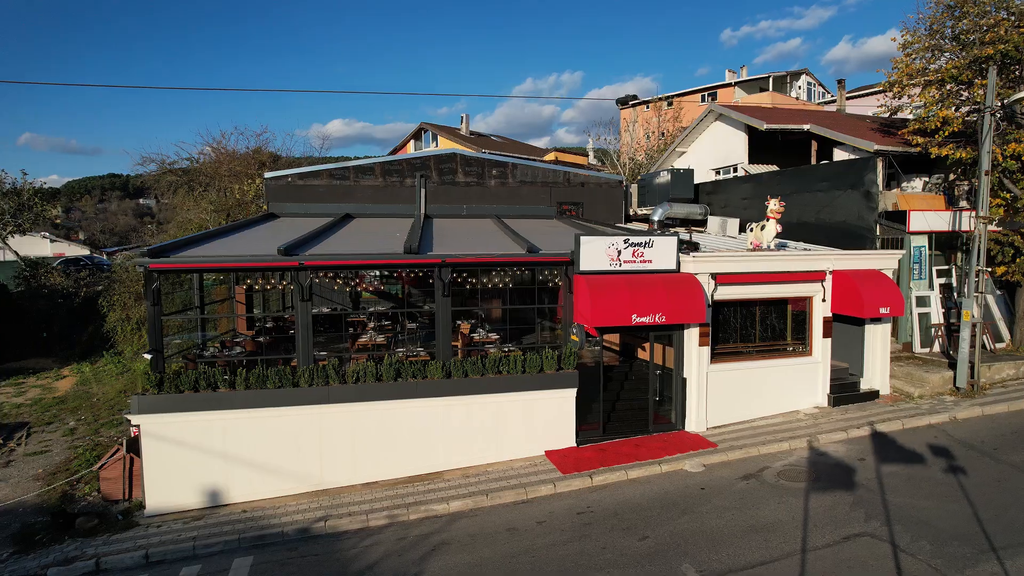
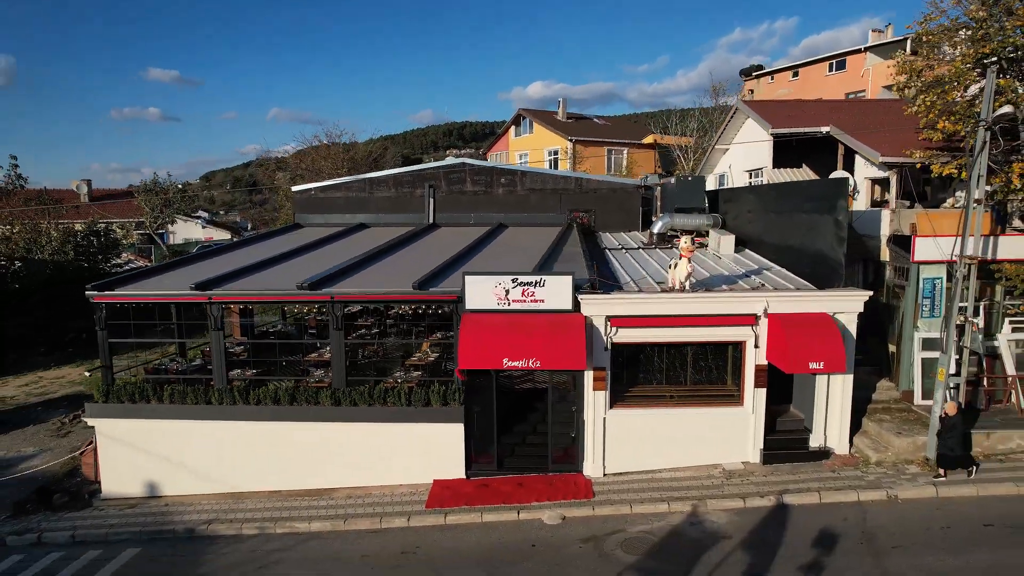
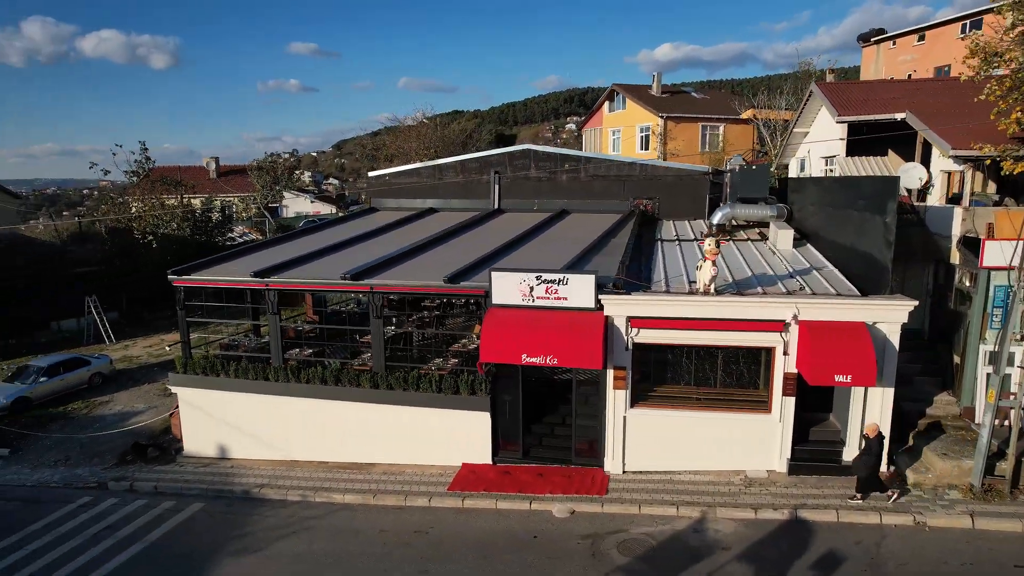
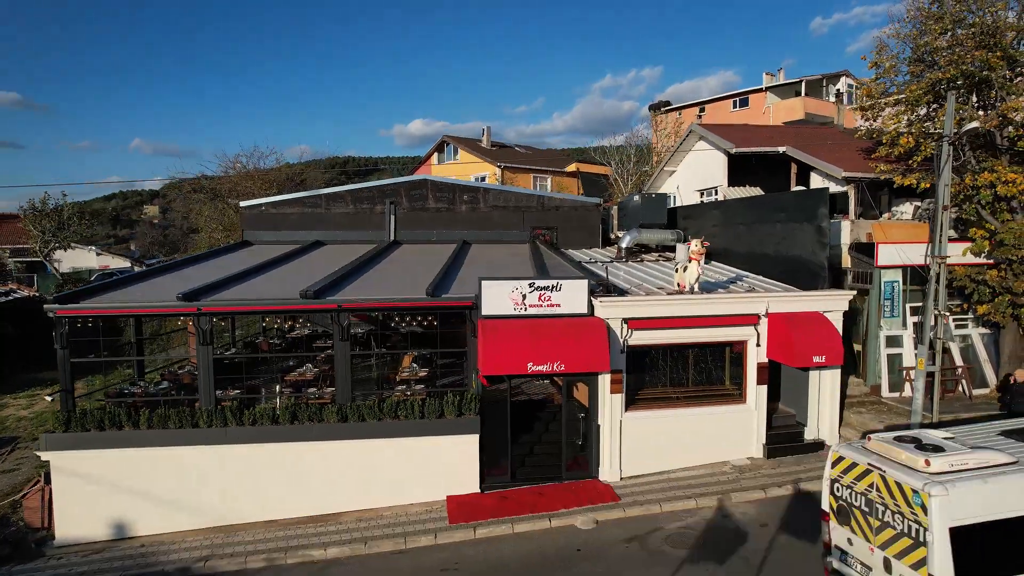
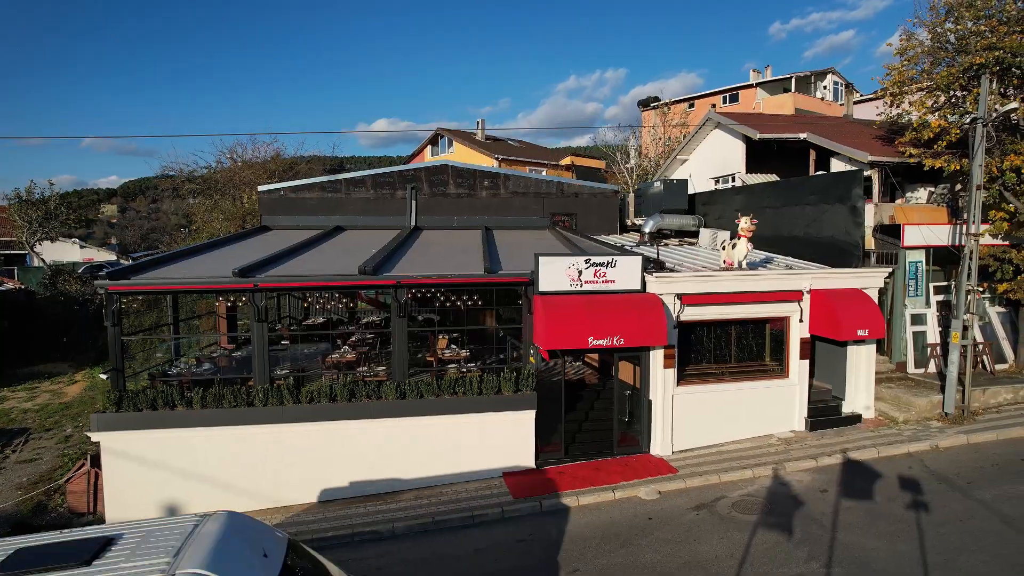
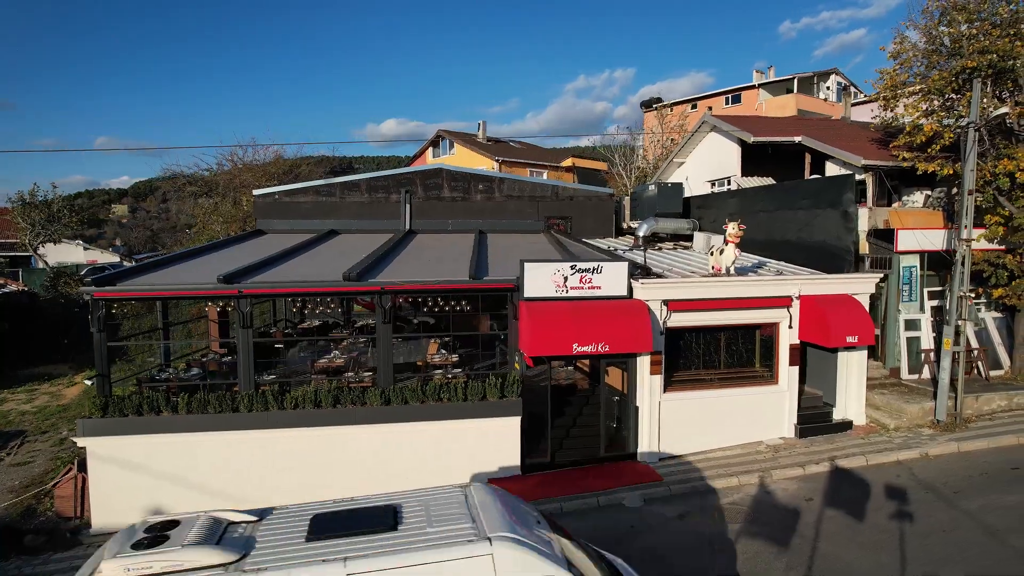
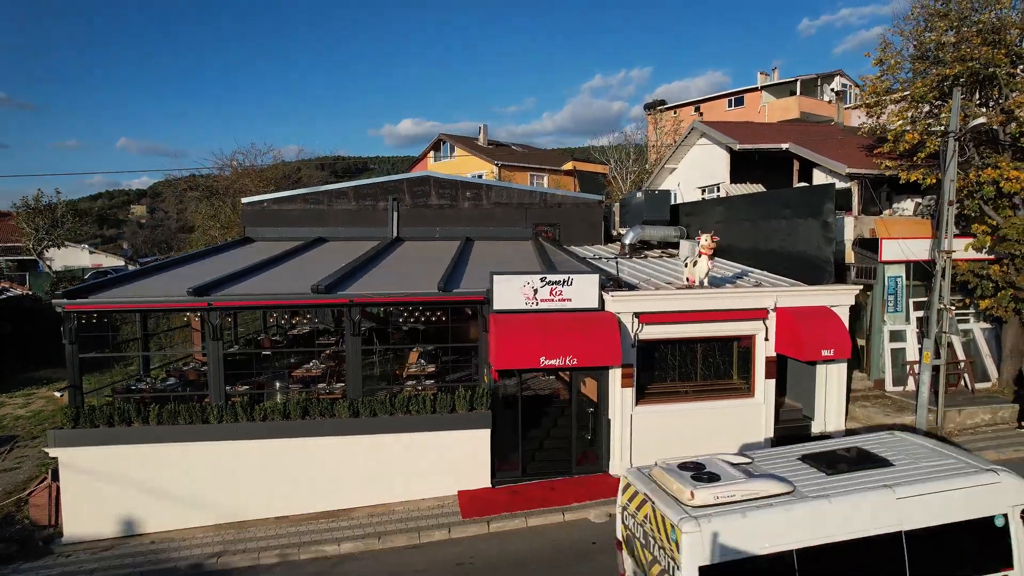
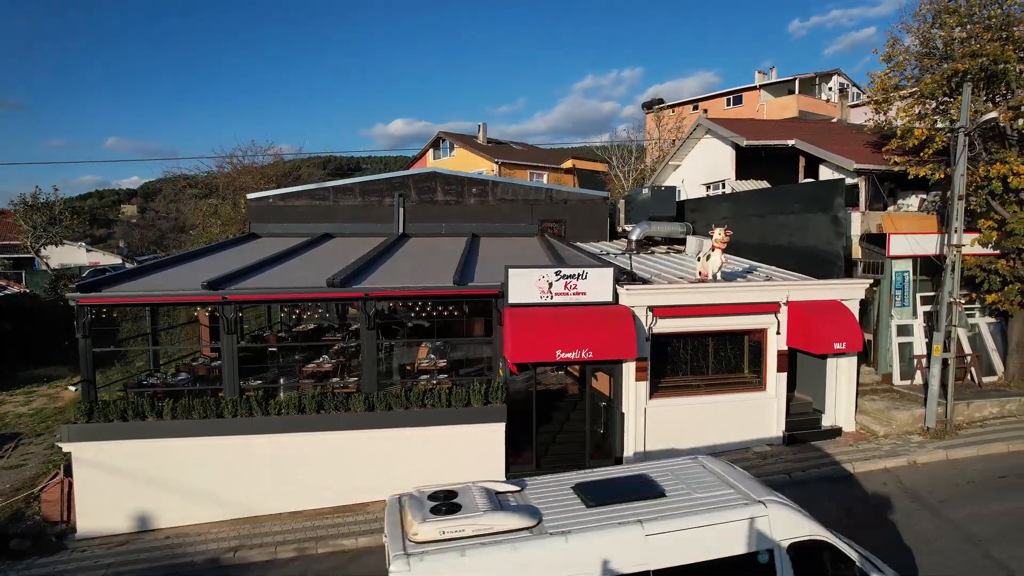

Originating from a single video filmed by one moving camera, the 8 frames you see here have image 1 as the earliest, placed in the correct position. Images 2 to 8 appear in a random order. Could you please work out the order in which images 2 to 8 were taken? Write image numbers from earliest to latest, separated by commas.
5, 6, 8, 7, 4, 2, 3
